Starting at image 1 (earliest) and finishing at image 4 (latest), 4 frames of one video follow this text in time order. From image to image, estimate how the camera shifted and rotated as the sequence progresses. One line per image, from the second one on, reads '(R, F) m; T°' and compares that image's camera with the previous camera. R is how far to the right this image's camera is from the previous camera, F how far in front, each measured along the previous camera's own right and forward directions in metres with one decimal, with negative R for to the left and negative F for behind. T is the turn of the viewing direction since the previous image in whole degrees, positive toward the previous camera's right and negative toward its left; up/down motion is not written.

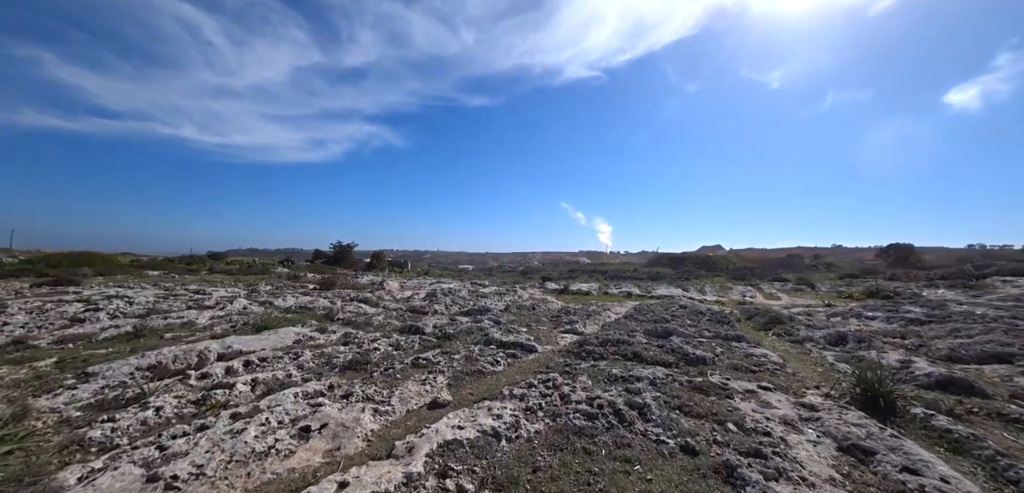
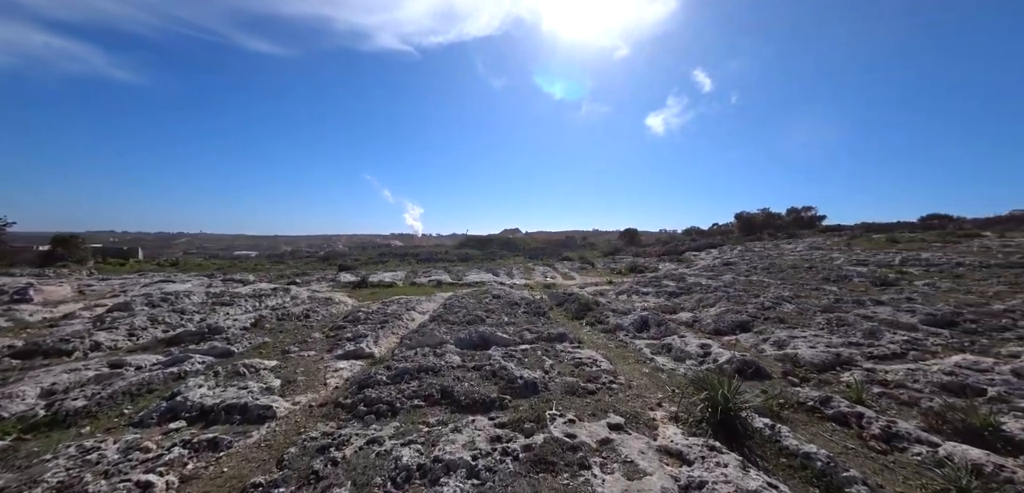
(+1.4, +4.2) m; +28°
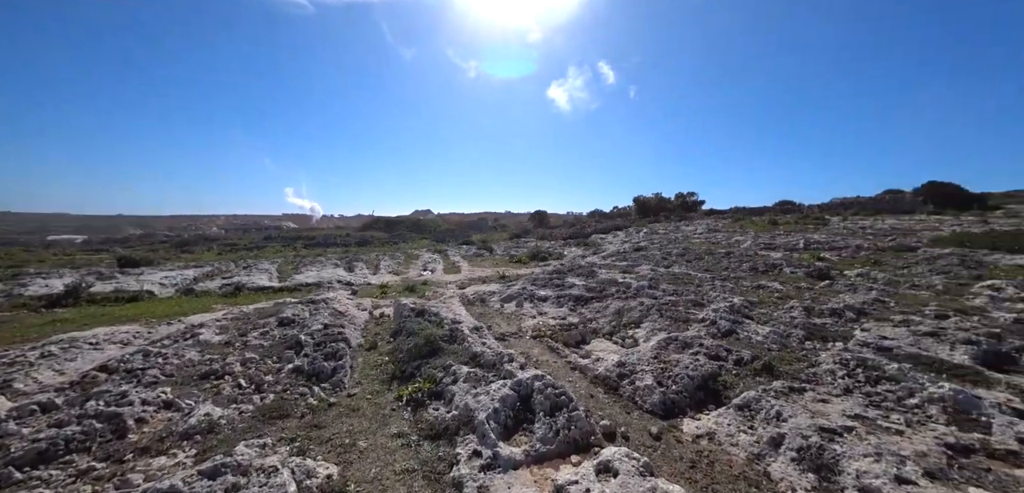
(+3.4, +8.2) m; +13°
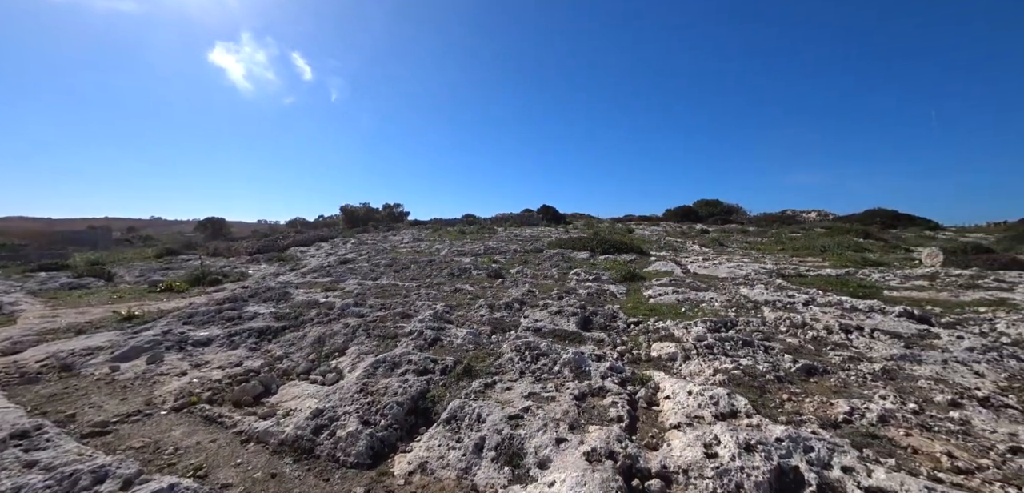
(+0.6, +1.1) m; +42°
